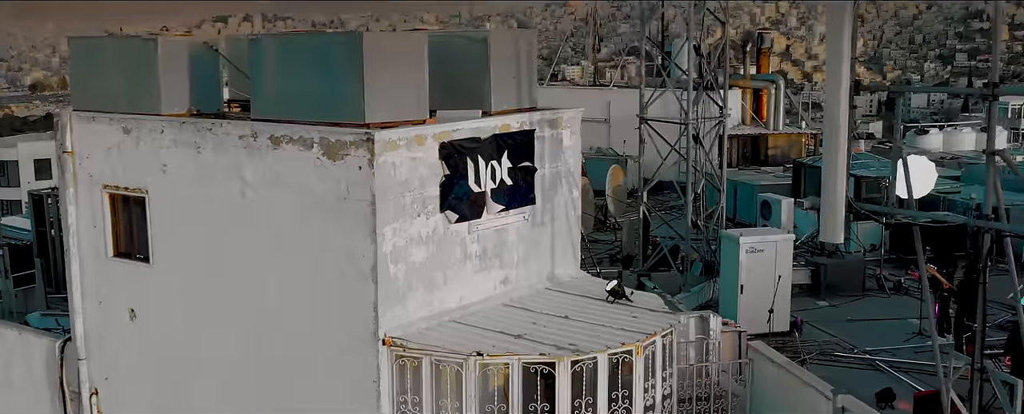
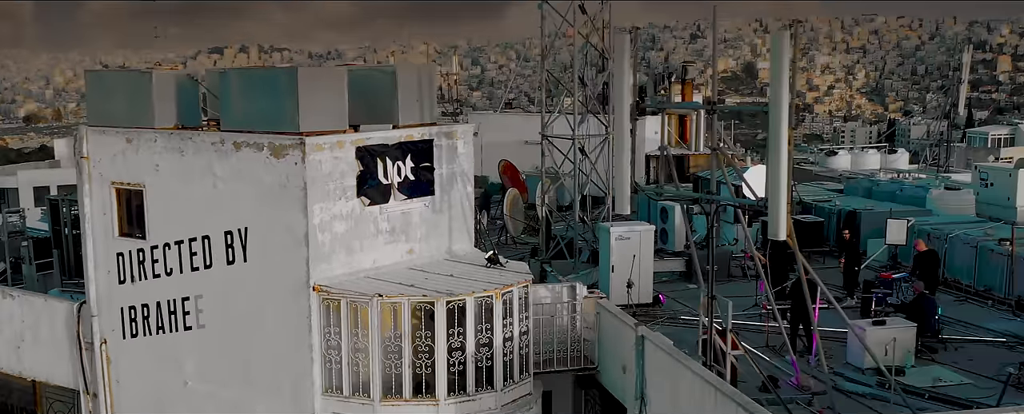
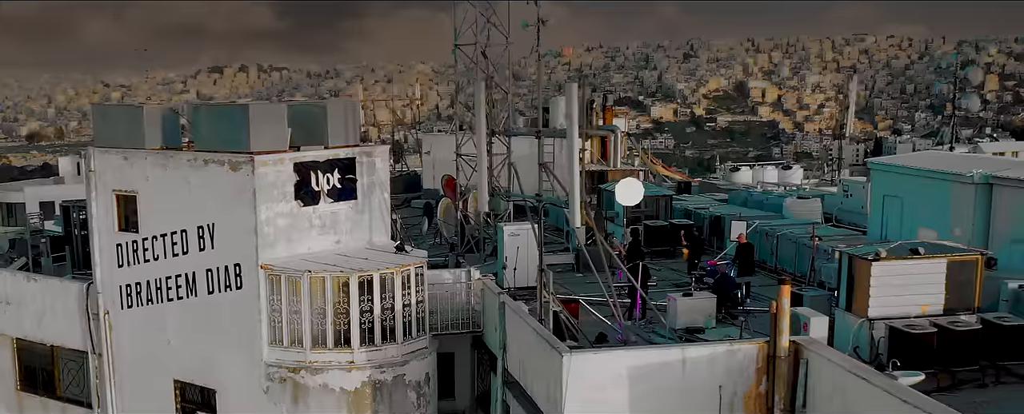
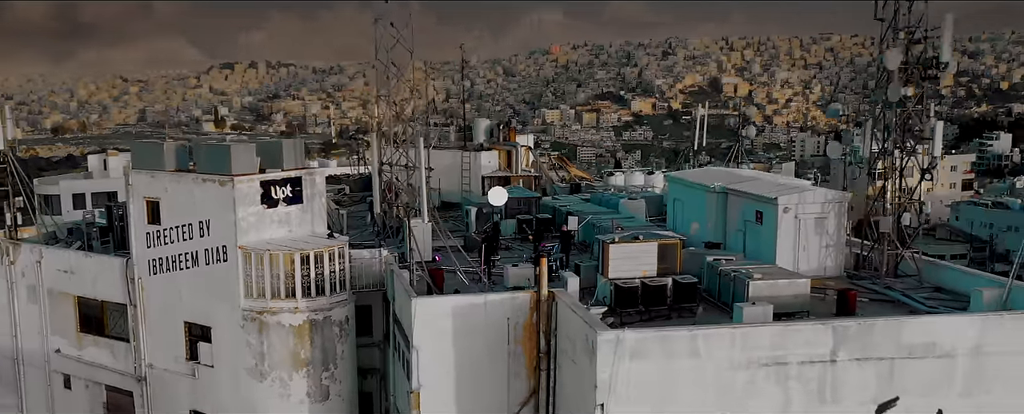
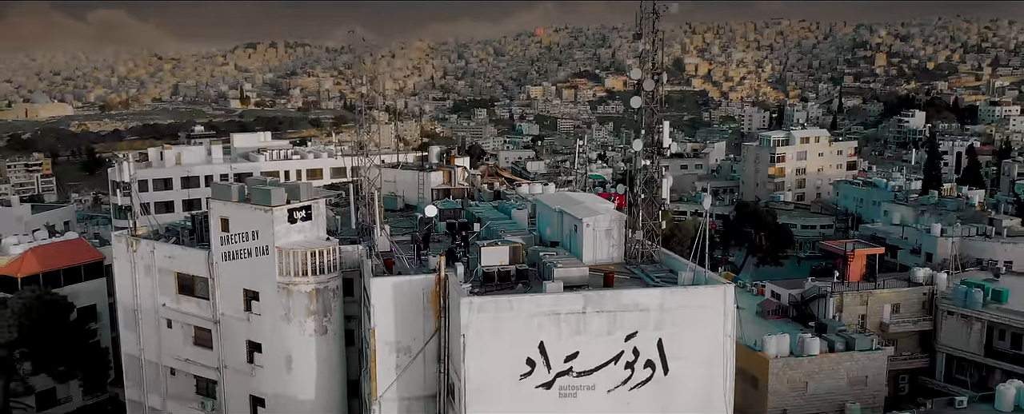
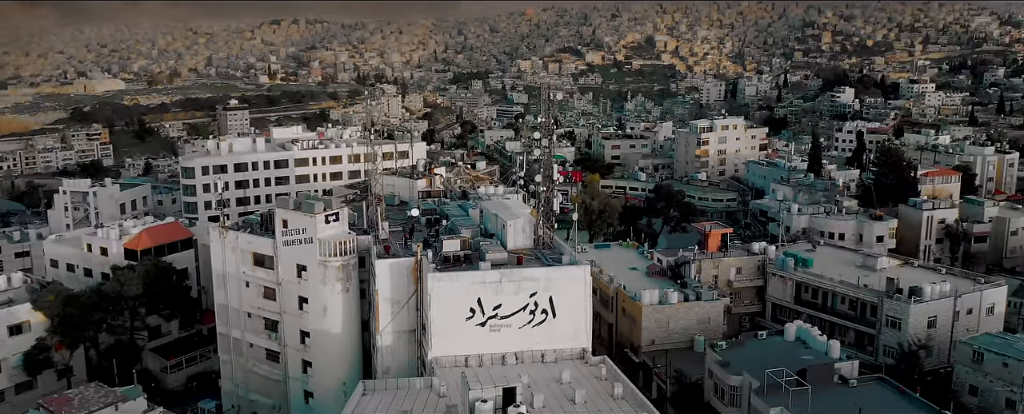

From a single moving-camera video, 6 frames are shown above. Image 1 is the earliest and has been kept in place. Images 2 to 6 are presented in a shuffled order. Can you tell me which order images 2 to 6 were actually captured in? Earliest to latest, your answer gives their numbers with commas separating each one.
2, 3, 4, 5, 6
